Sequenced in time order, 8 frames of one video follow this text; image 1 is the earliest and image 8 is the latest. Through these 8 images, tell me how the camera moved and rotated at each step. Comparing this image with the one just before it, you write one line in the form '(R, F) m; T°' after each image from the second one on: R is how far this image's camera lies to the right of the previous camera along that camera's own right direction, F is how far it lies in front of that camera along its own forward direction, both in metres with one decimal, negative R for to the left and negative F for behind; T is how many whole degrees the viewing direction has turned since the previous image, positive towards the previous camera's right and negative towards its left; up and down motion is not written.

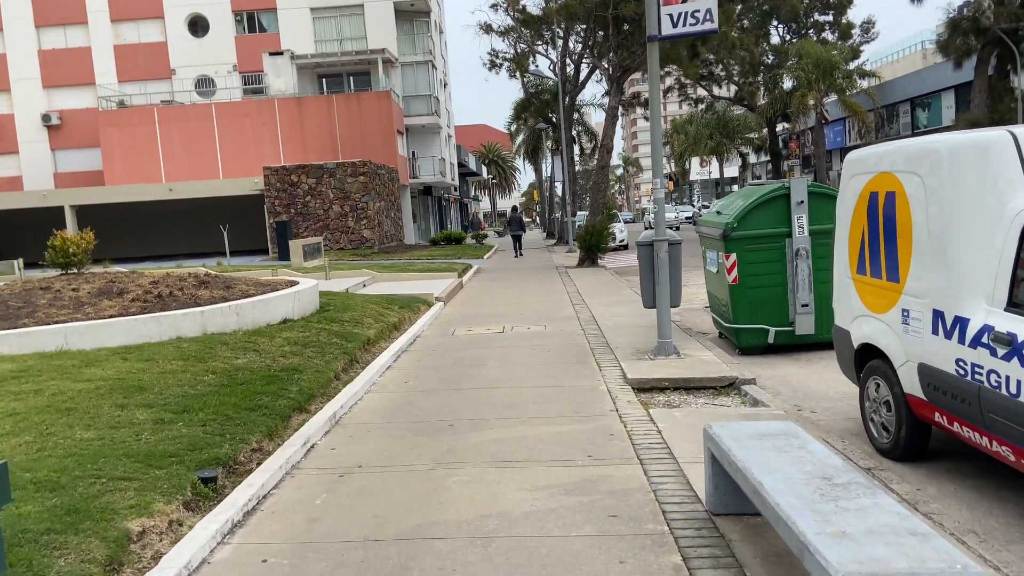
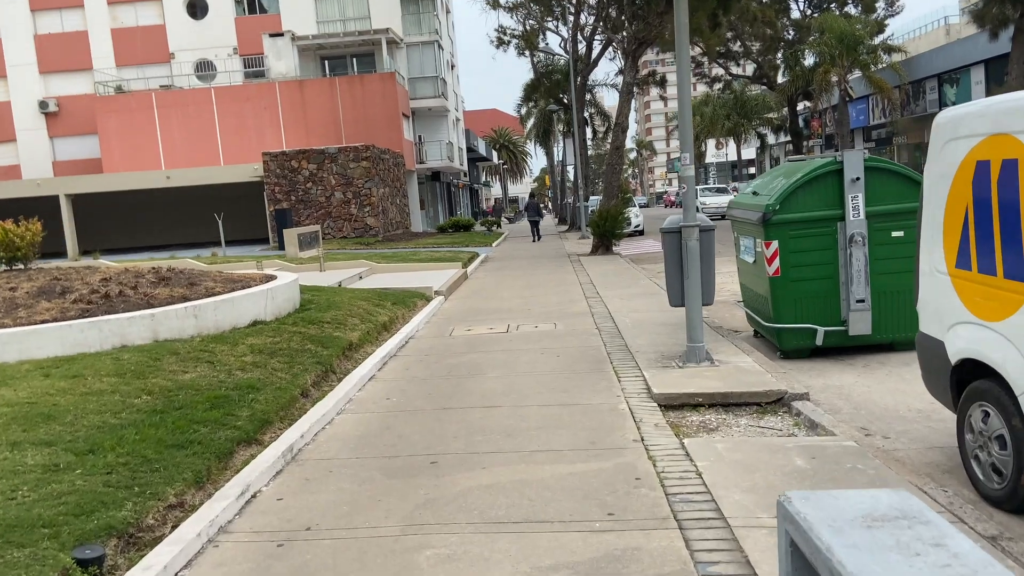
(+0.1, +1.4) m; -1°
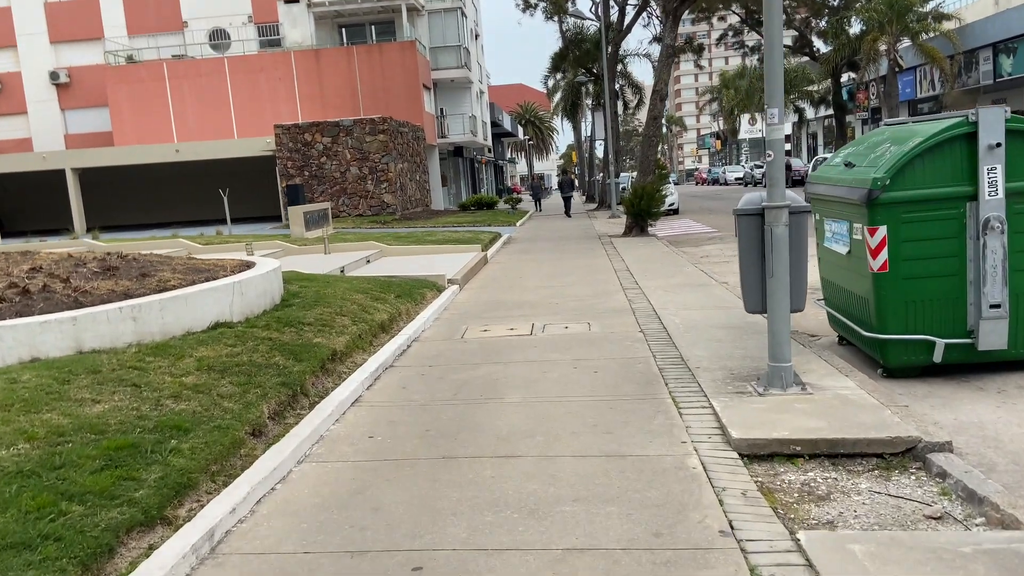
(0.0, +1.9) m; -2°
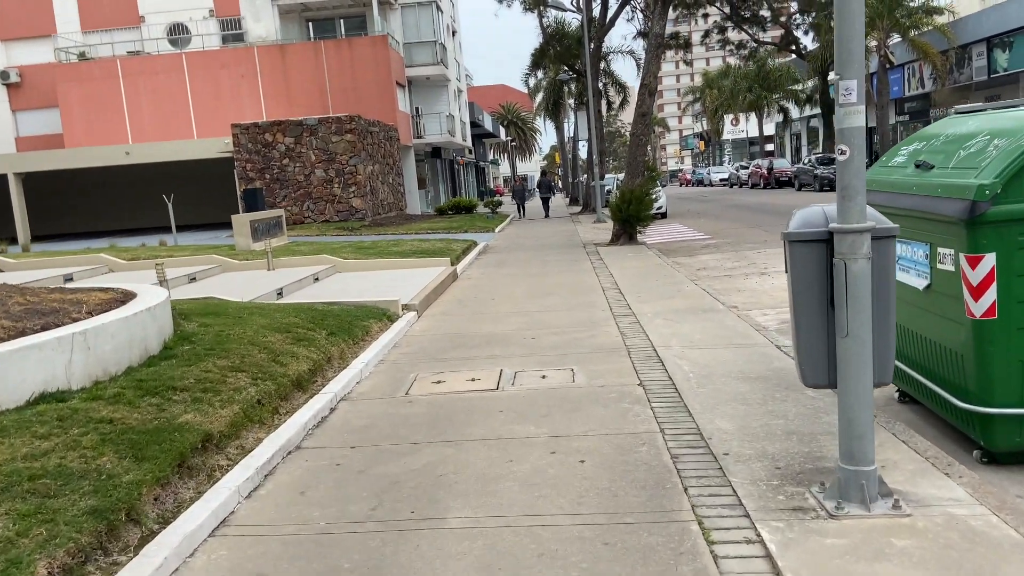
(+0.2, +2.0) m; +1°
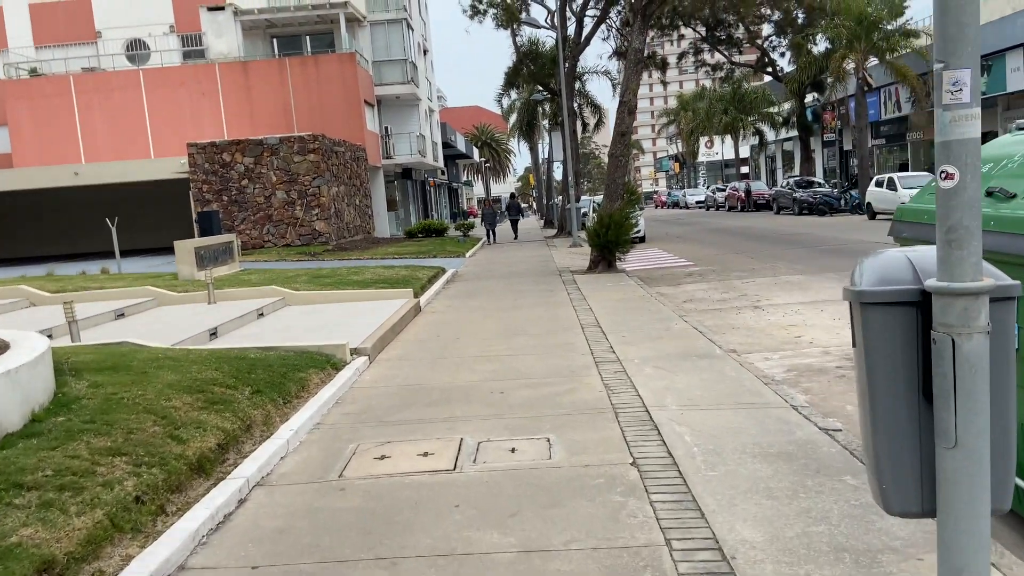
(+0.1, +1.3) m; +2°
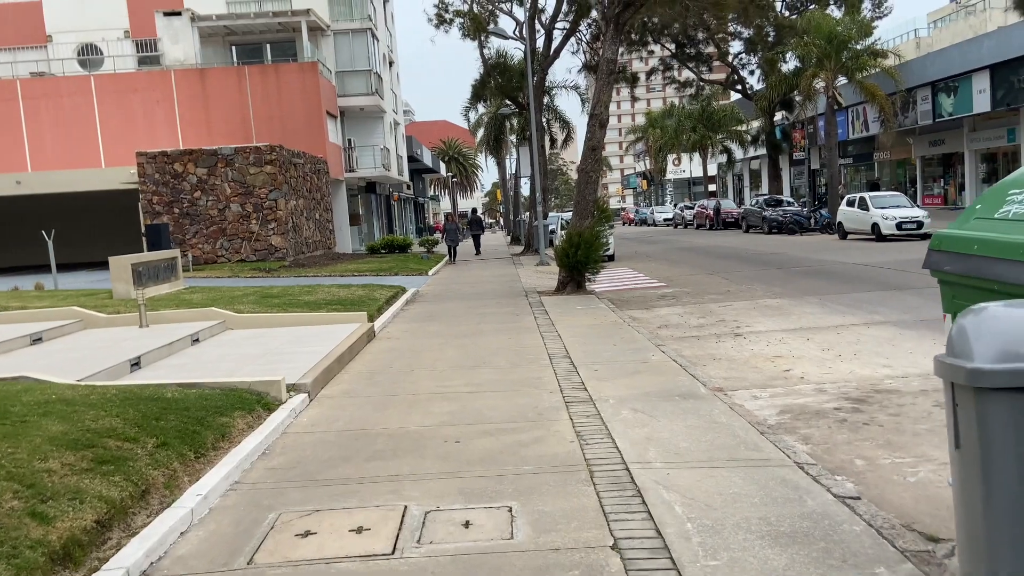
(+0.1, +0.9) m; +2°
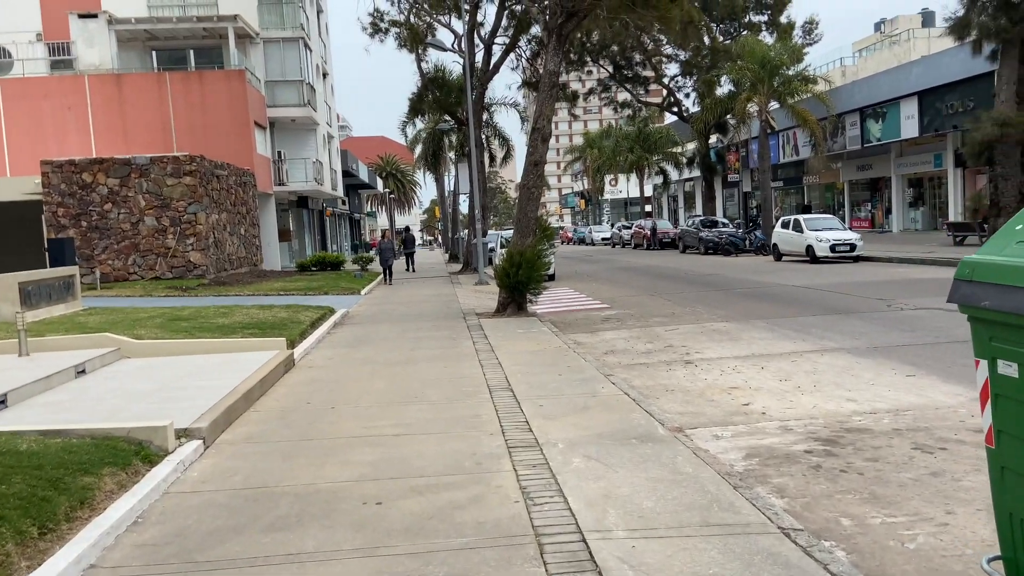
(0.0, +0.9) m; +5°
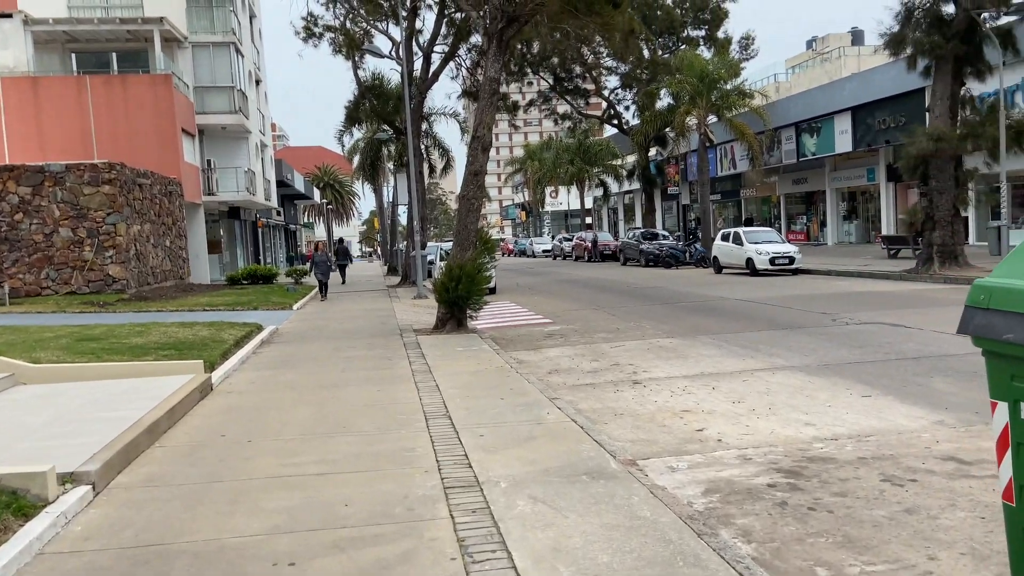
(0.0, +0.6) m; +4°
